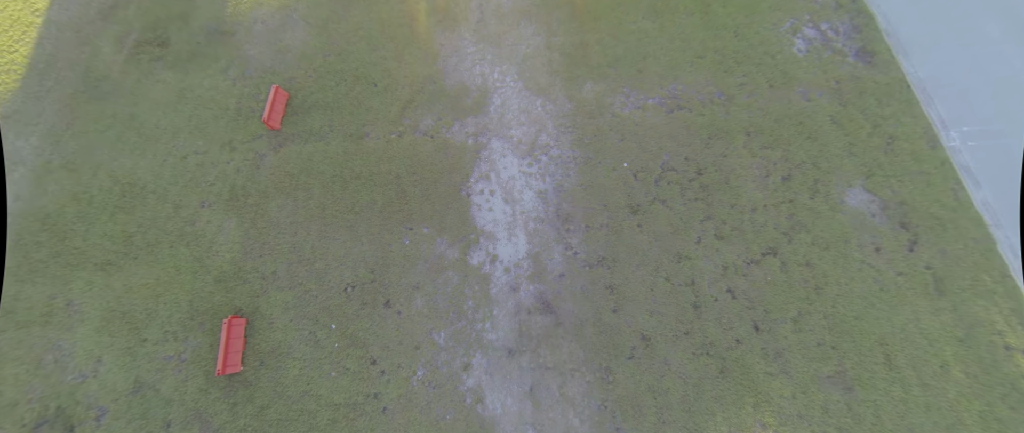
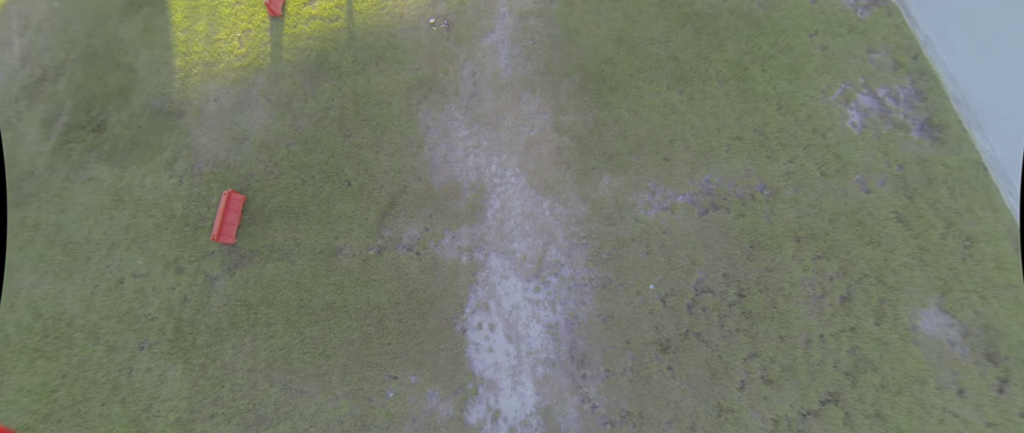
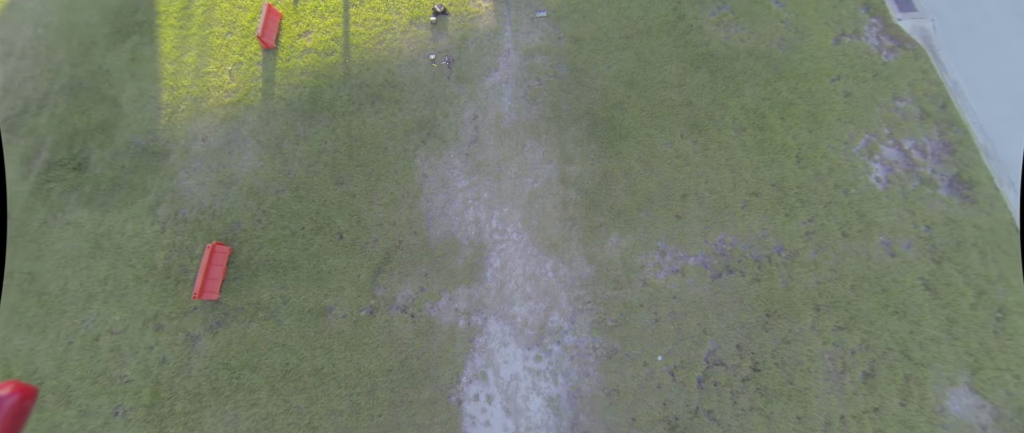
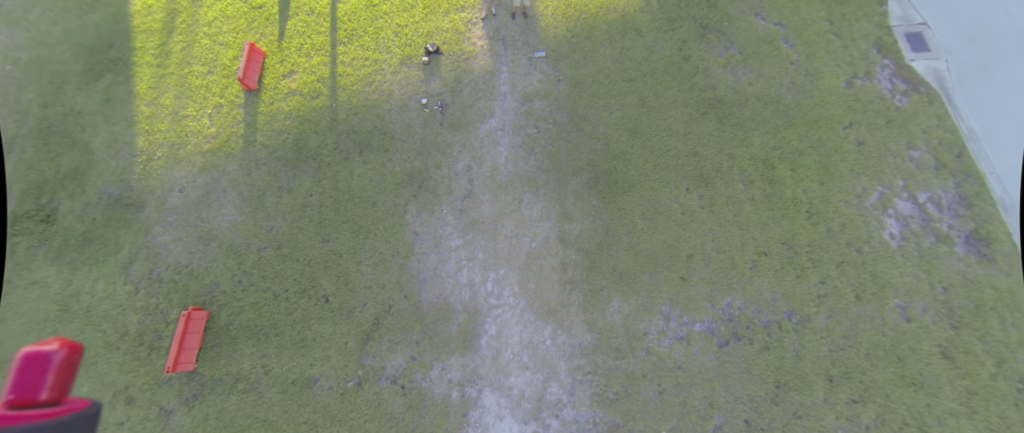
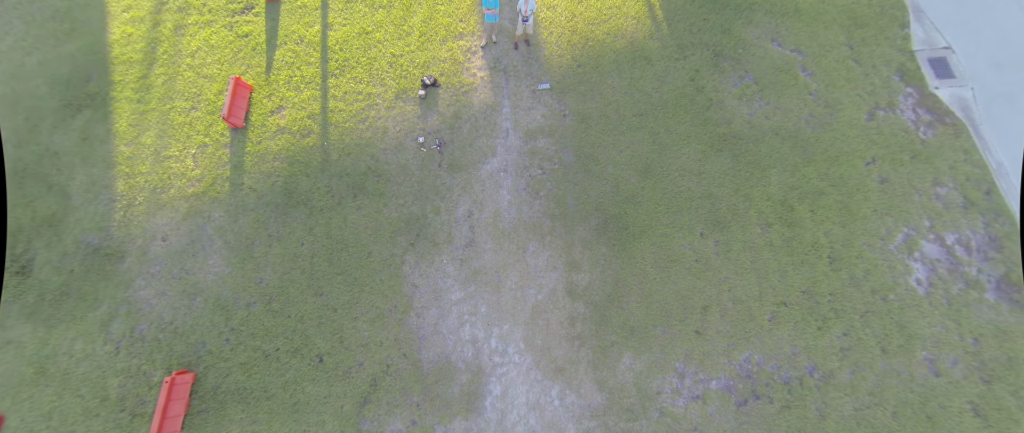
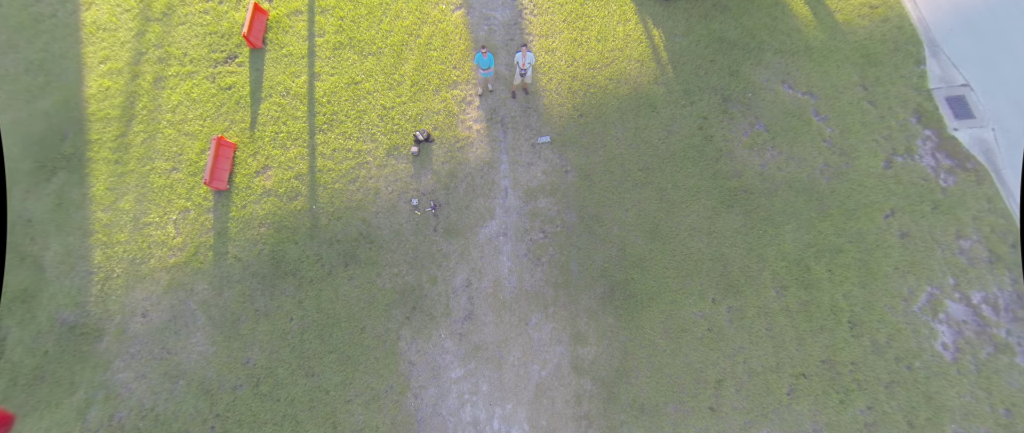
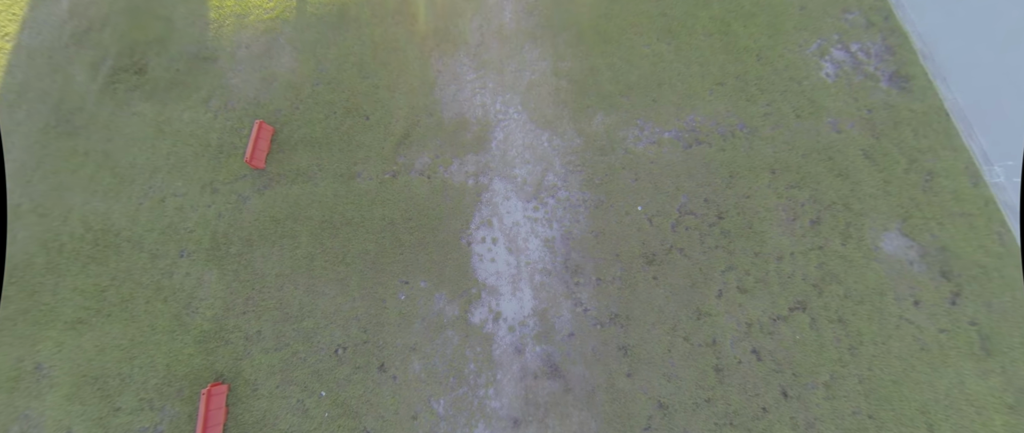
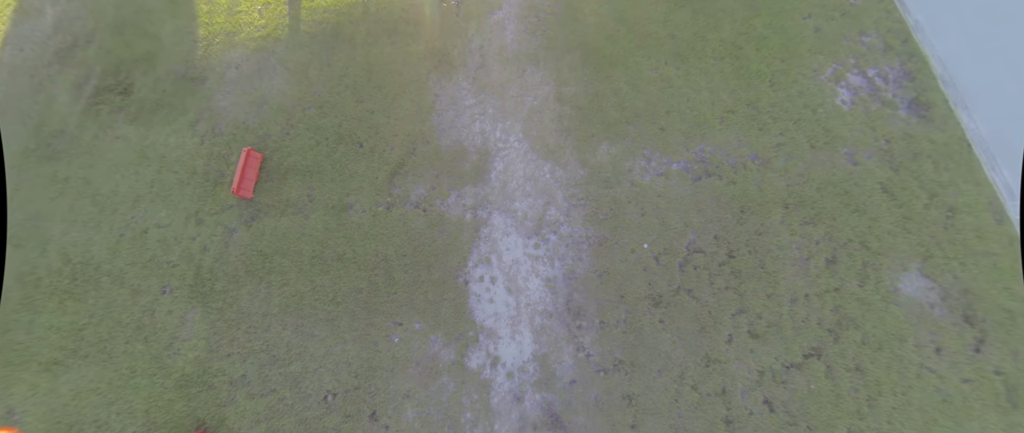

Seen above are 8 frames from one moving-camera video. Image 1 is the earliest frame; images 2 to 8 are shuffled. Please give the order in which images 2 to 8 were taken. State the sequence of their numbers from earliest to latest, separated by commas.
7, 8, 2, 3, 4, 5, 6
